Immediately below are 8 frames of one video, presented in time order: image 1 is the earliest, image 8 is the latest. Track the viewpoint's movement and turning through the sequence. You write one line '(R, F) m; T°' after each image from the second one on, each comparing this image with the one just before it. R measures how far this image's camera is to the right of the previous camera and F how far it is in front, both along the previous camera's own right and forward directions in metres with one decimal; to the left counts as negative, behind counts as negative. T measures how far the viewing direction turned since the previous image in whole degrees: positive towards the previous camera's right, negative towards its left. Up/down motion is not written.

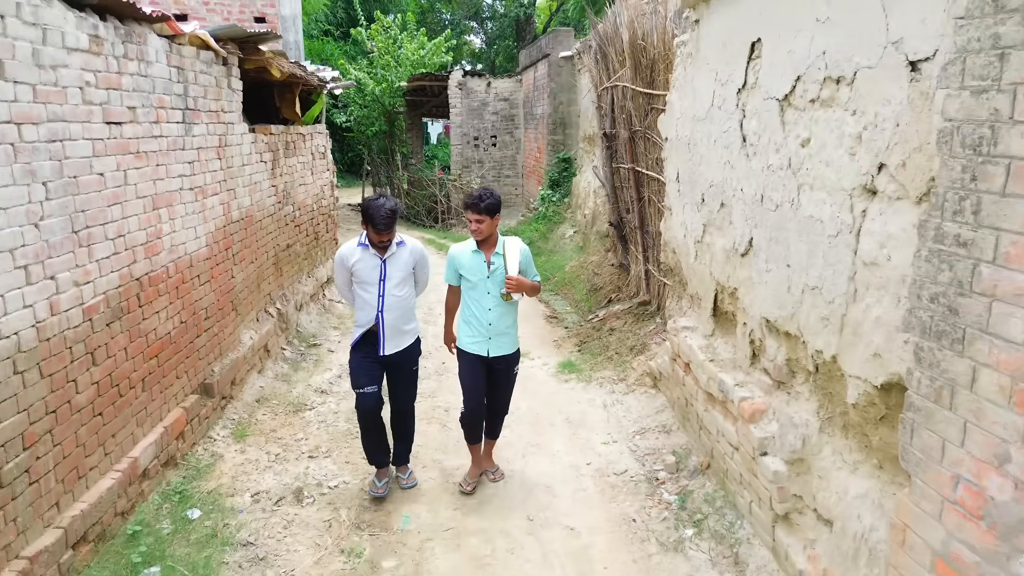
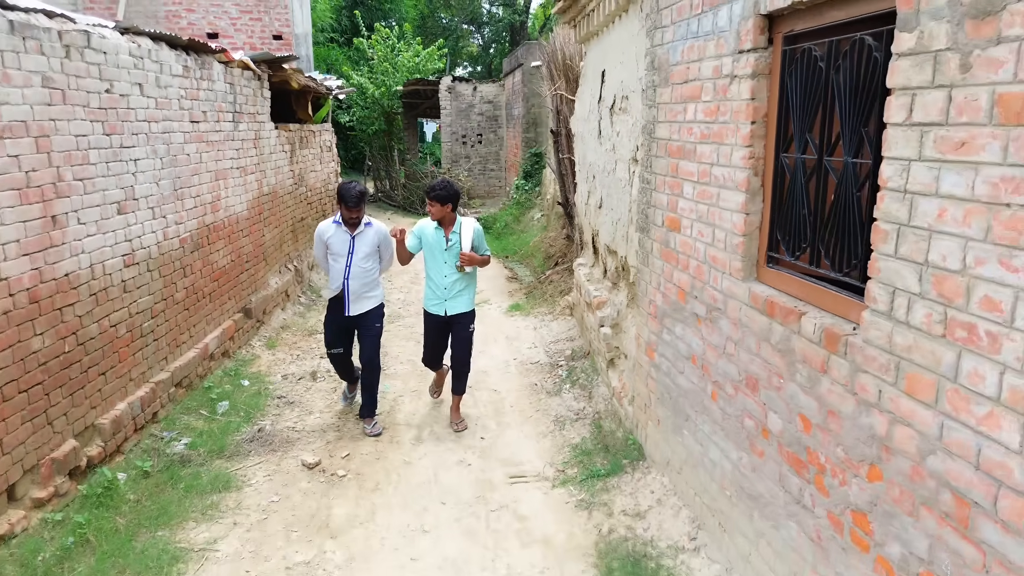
(+0.4, -1.8) m; 0°
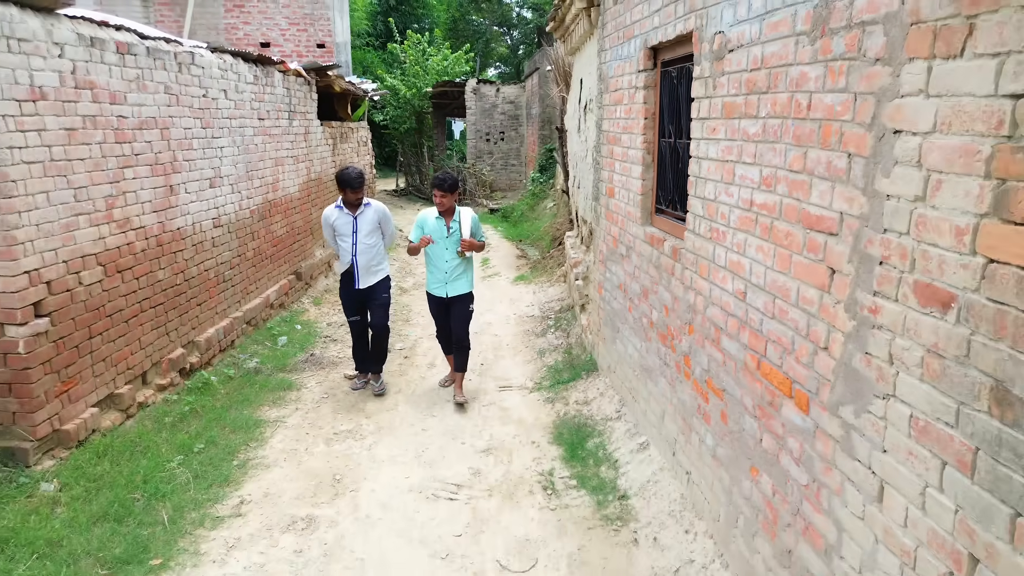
(+0.3, -1.3) m; -2°
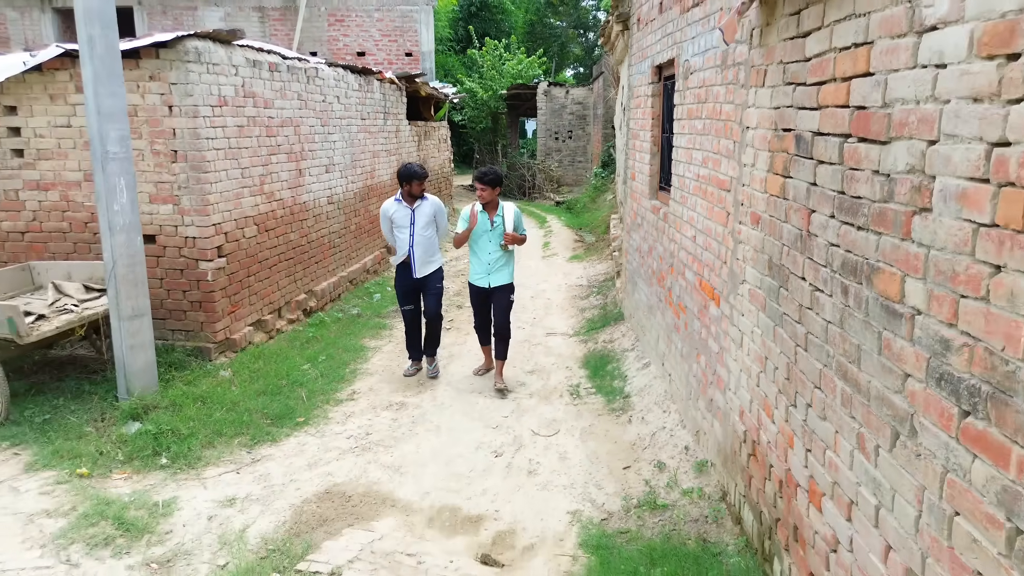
(+0.3, -1.3) m; -6°
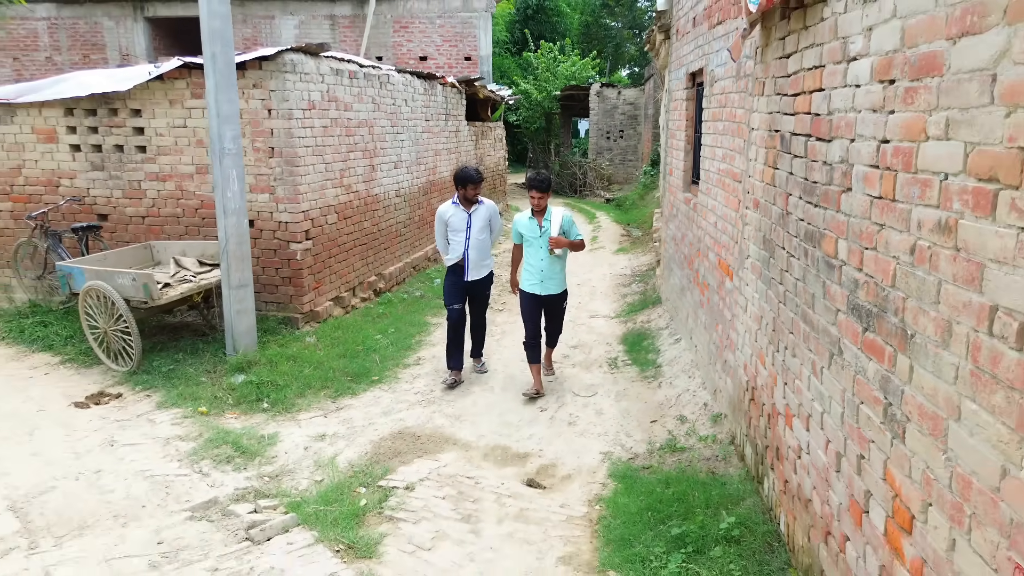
(0.0, -0.7) m; -4°
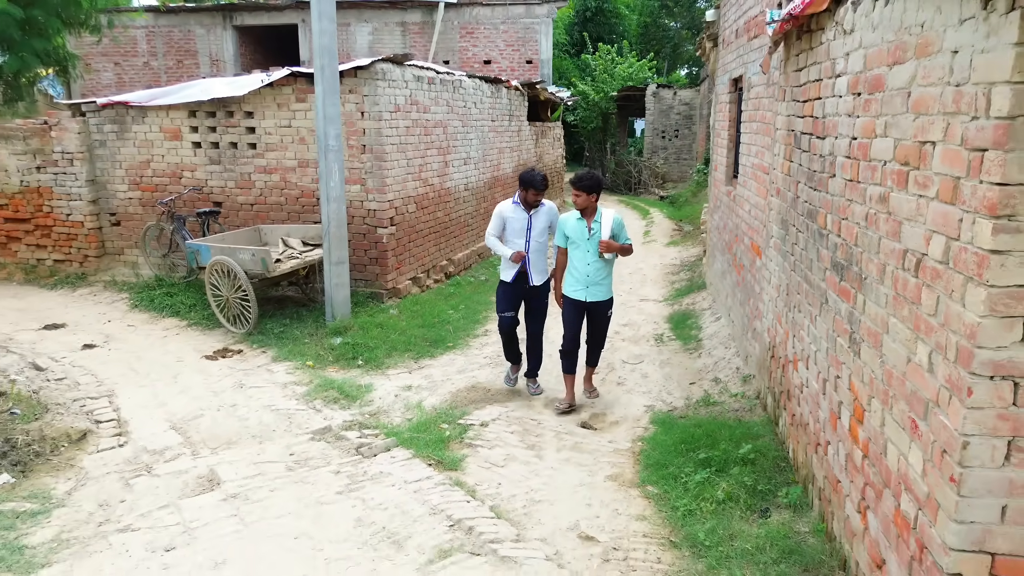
(0.0, -0.8) m; -4°
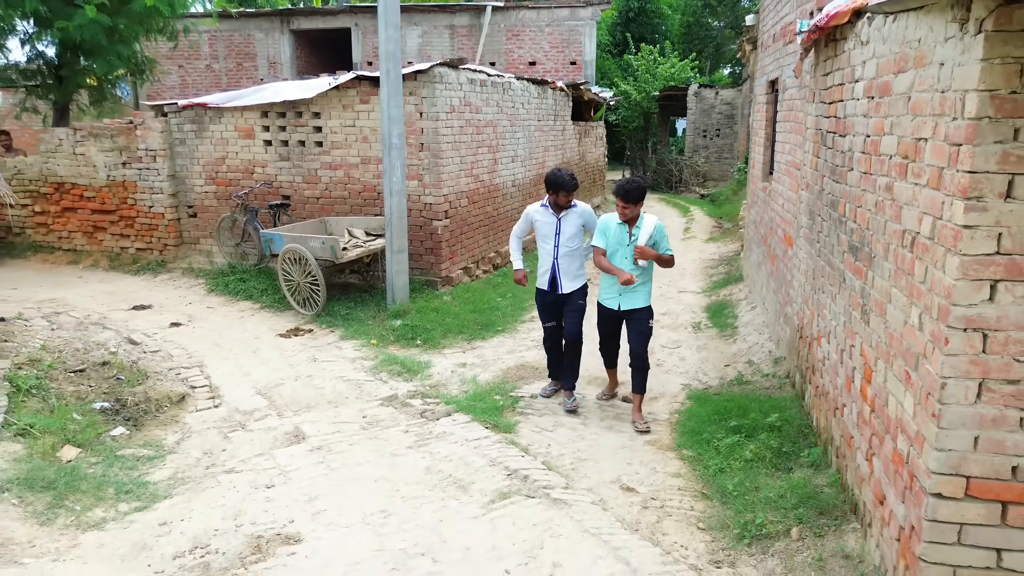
(-0.1, -0.5) m; -3°
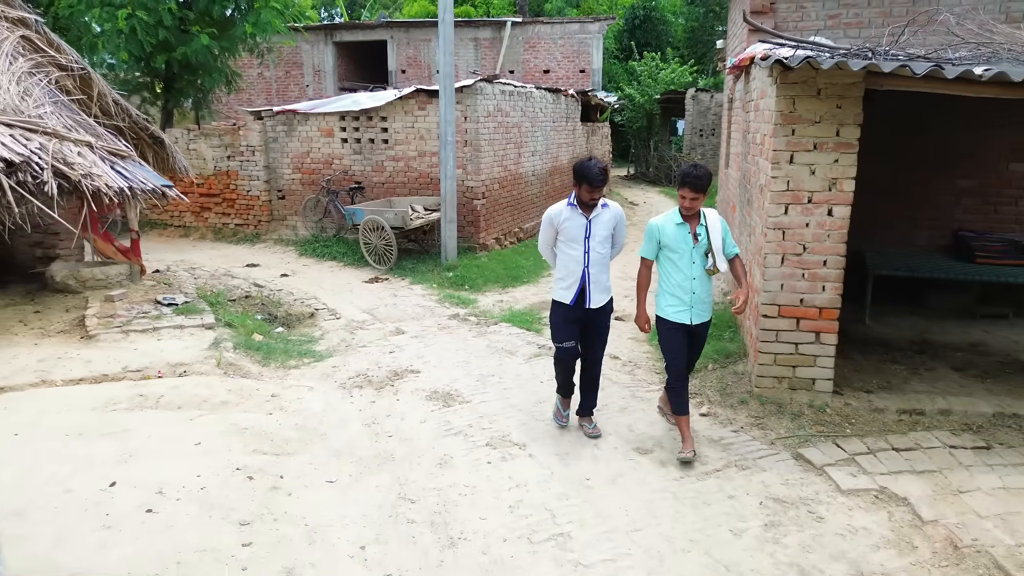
(-0.2, -2.2) m; -1°
